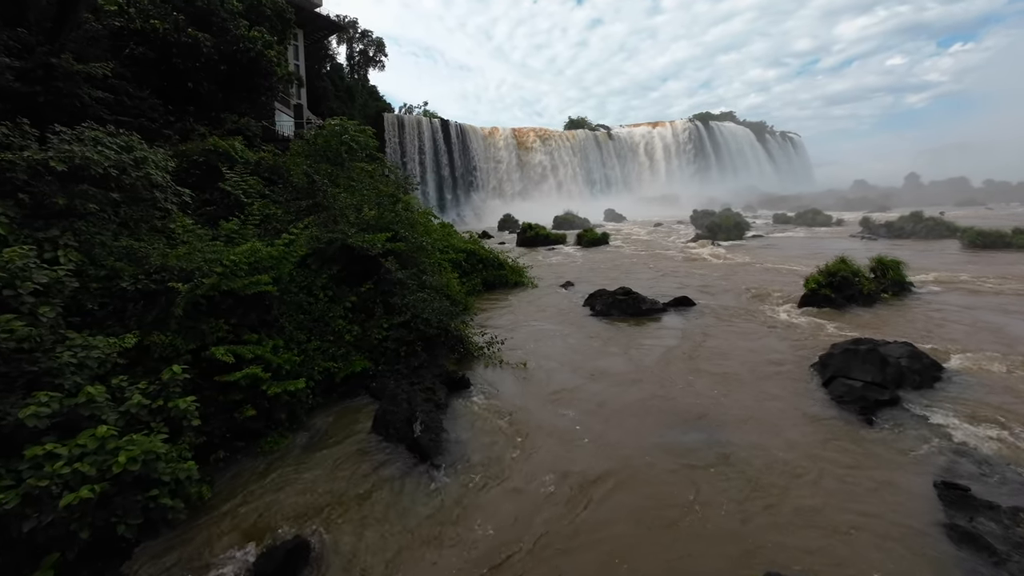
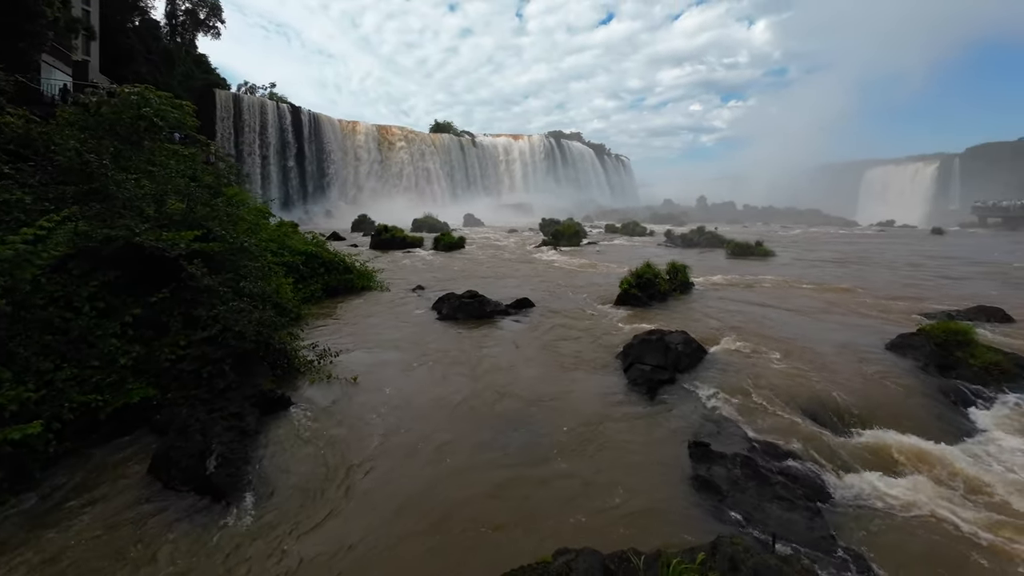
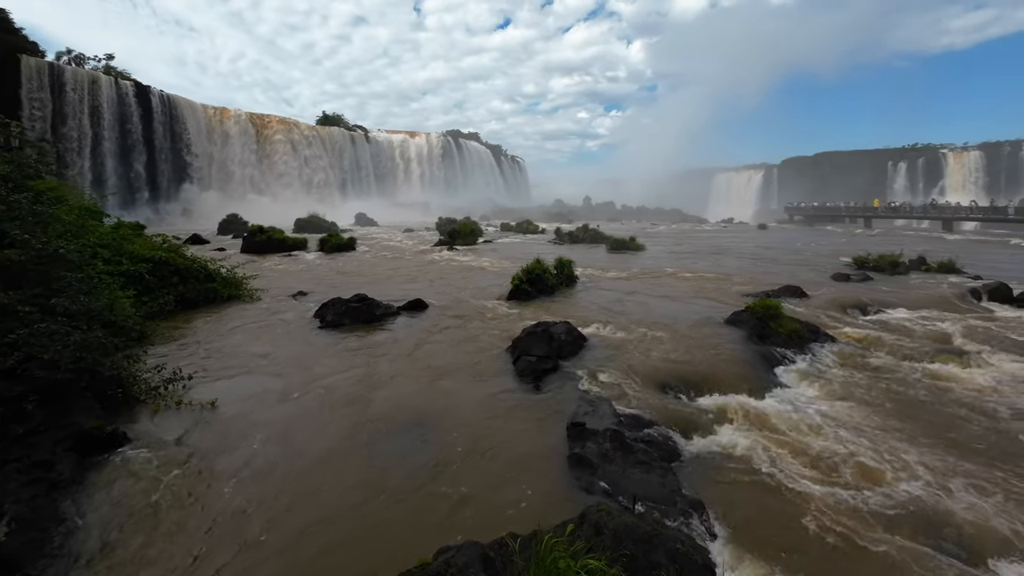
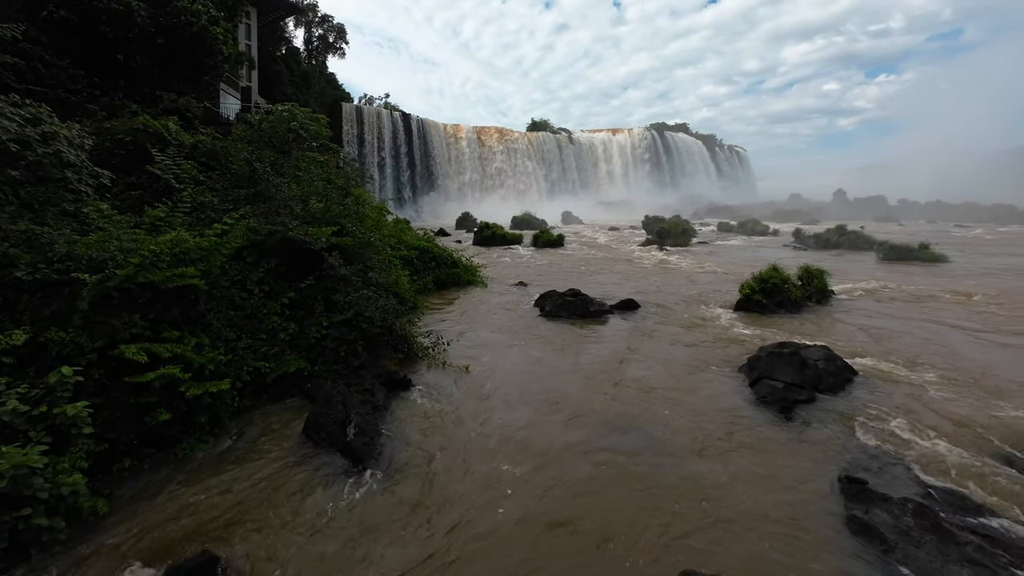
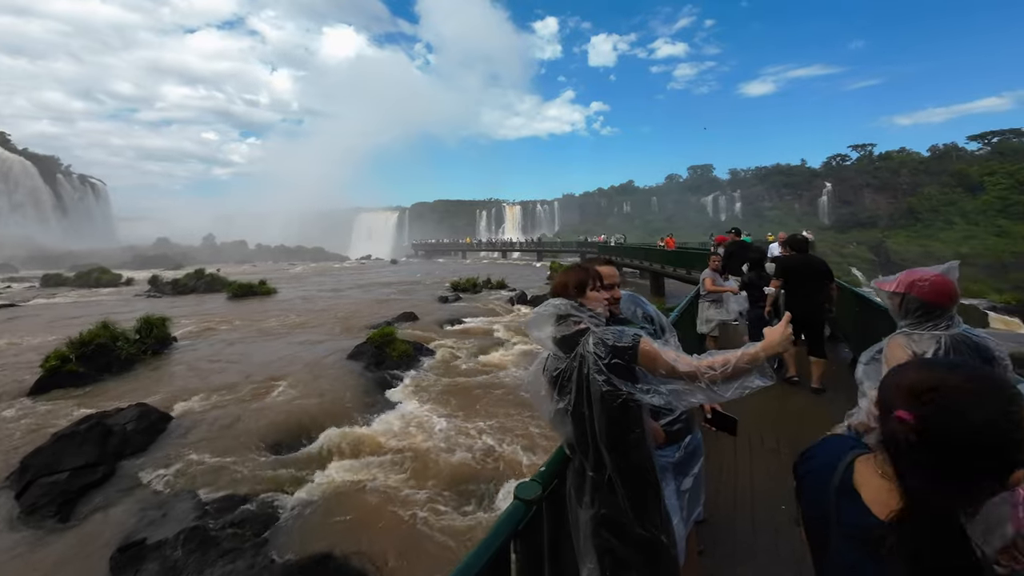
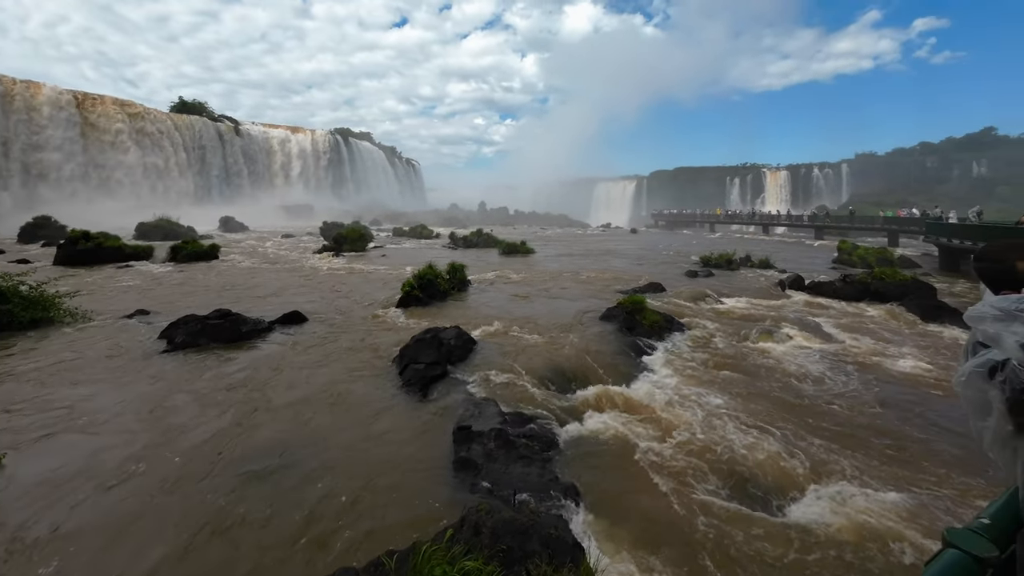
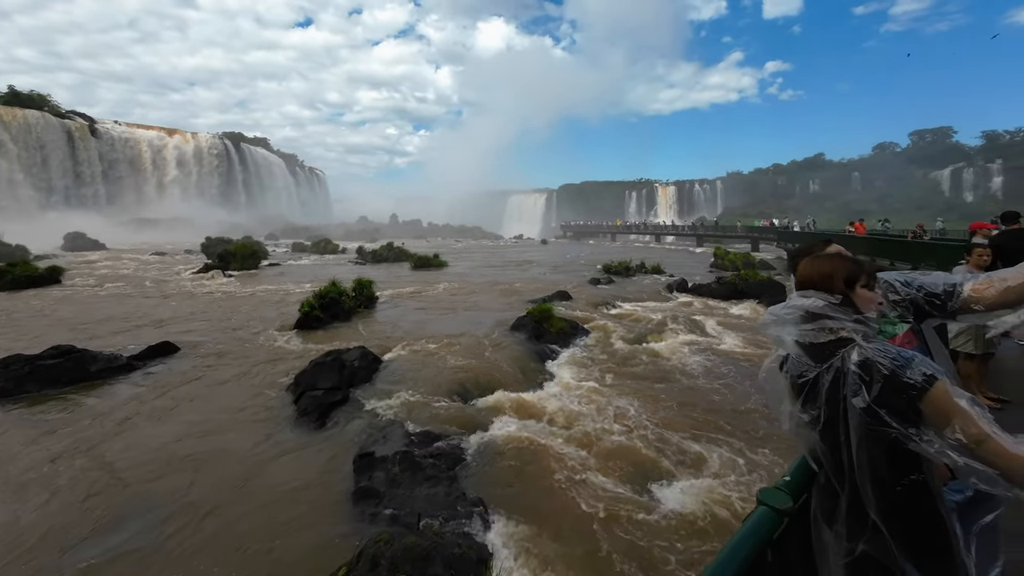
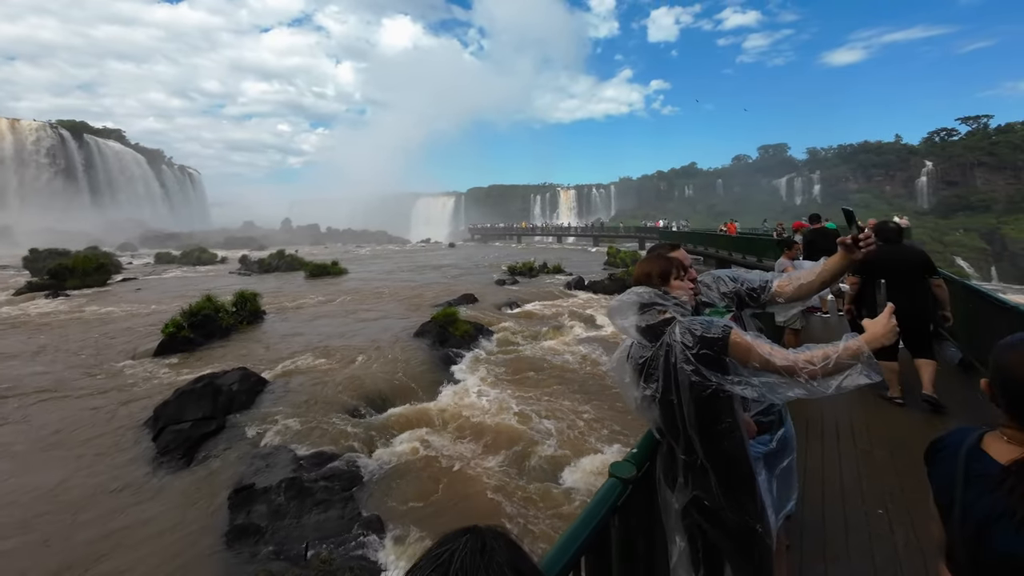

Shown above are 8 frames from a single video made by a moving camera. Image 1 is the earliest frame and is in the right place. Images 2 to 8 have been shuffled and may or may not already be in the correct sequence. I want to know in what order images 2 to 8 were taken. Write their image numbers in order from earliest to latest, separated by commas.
4, 2, 3, 6, 7, 8, 5
